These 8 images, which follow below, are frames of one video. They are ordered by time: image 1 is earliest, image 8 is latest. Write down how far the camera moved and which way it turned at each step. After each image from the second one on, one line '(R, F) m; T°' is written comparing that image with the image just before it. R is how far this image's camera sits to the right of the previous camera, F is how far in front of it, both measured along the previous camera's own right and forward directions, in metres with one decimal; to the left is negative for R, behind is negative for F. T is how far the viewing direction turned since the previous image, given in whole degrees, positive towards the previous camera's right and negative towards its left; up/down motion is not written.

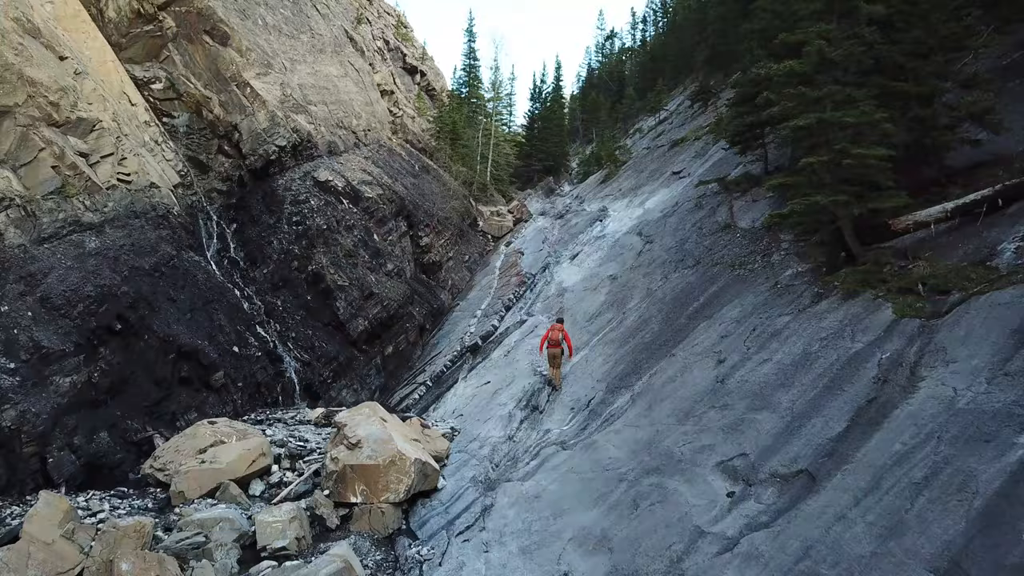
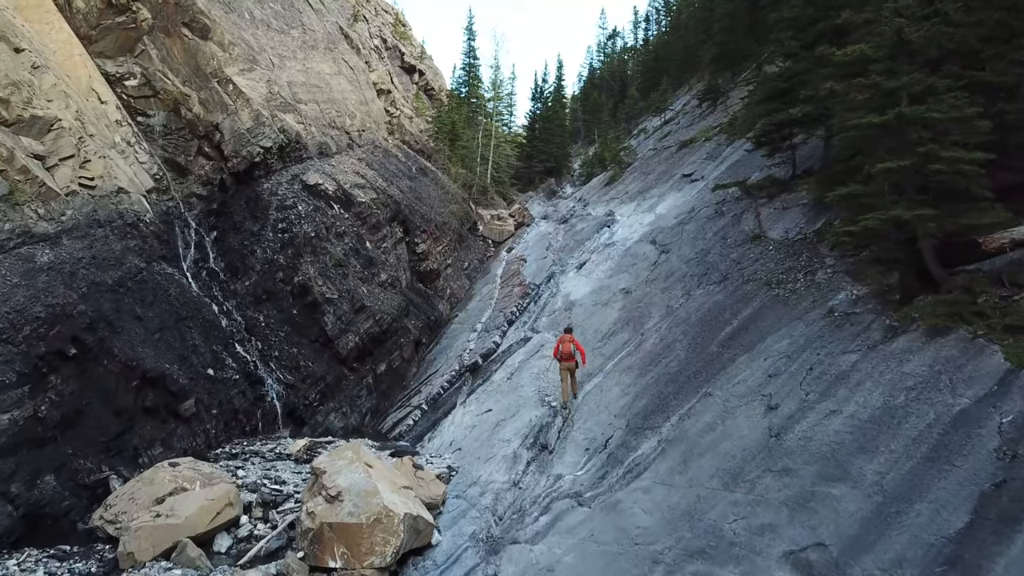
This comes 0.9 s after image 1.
(-0.1, +1.3) m; 0°
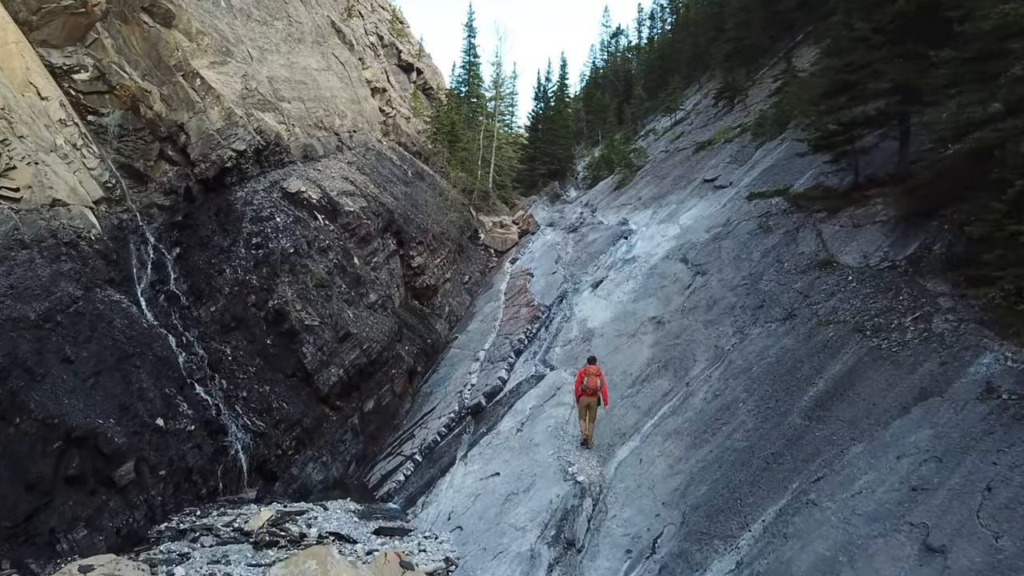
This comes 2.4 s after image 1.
(-0.2, +2.1) m; 0°
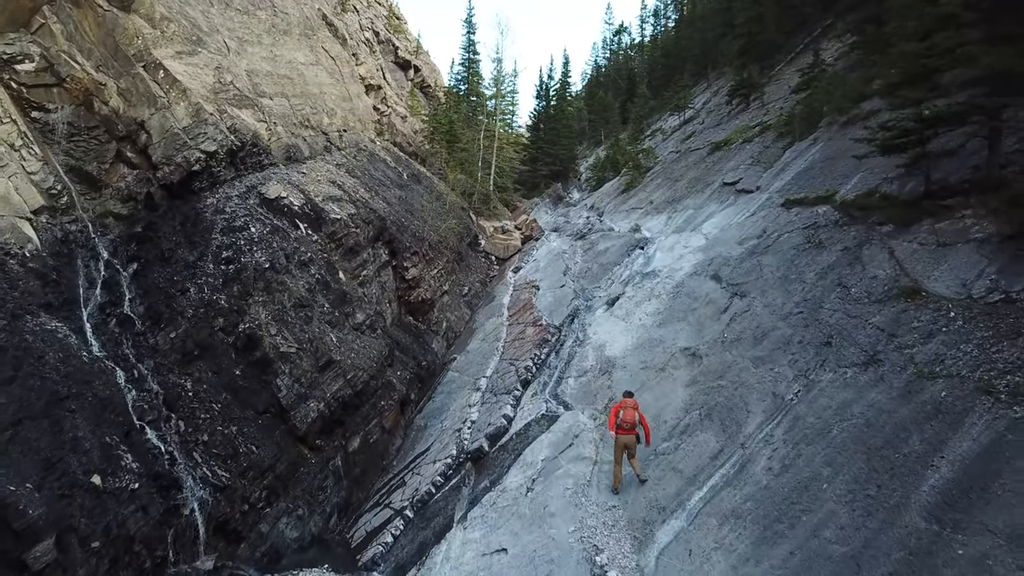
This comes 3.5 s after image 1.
(-0.1, +1.7) m; 0°
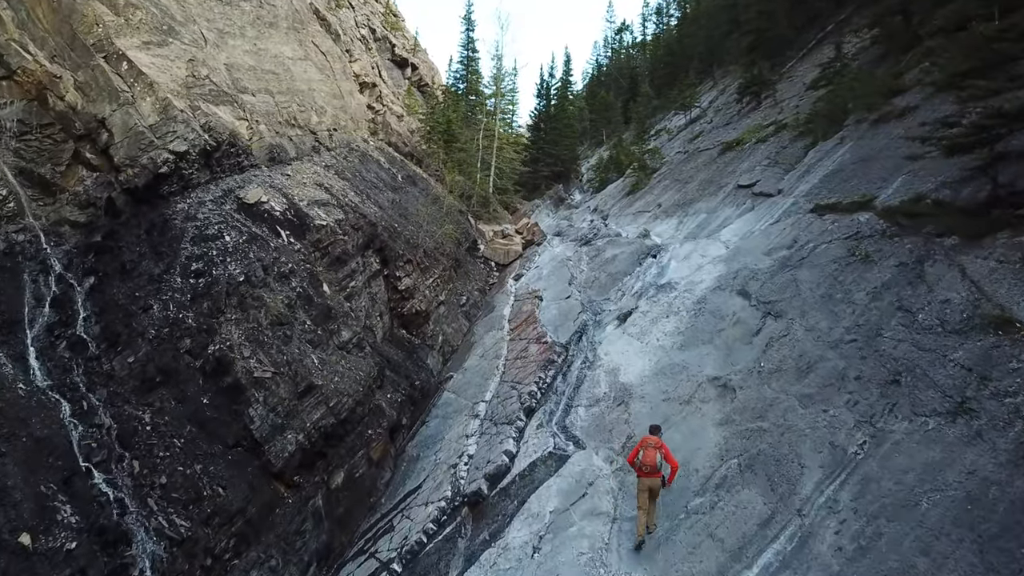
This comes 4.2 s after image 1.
(0.0, +1.3) m; 0°
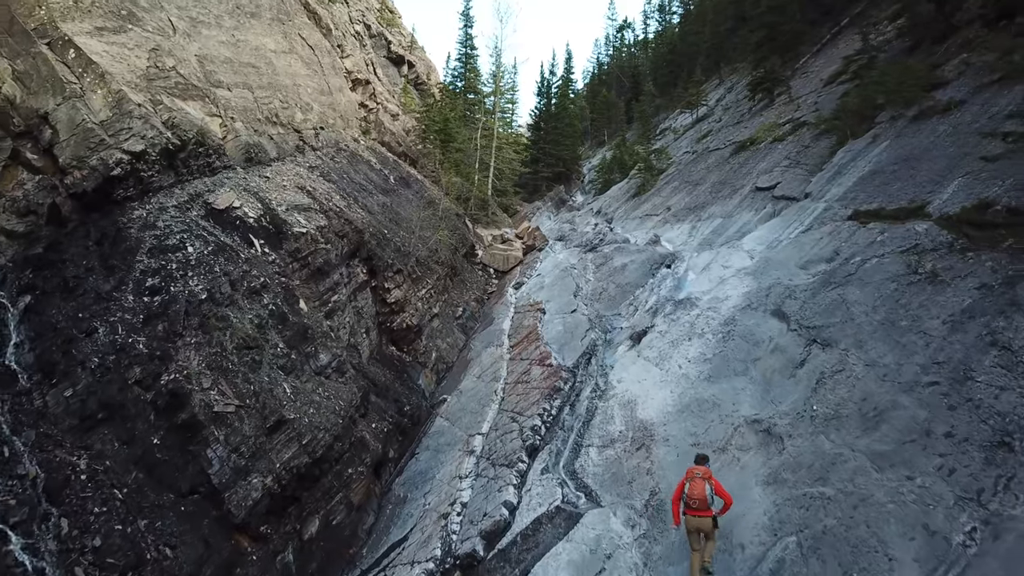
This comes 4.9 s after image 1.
(0.0, +1.4) m; 0°
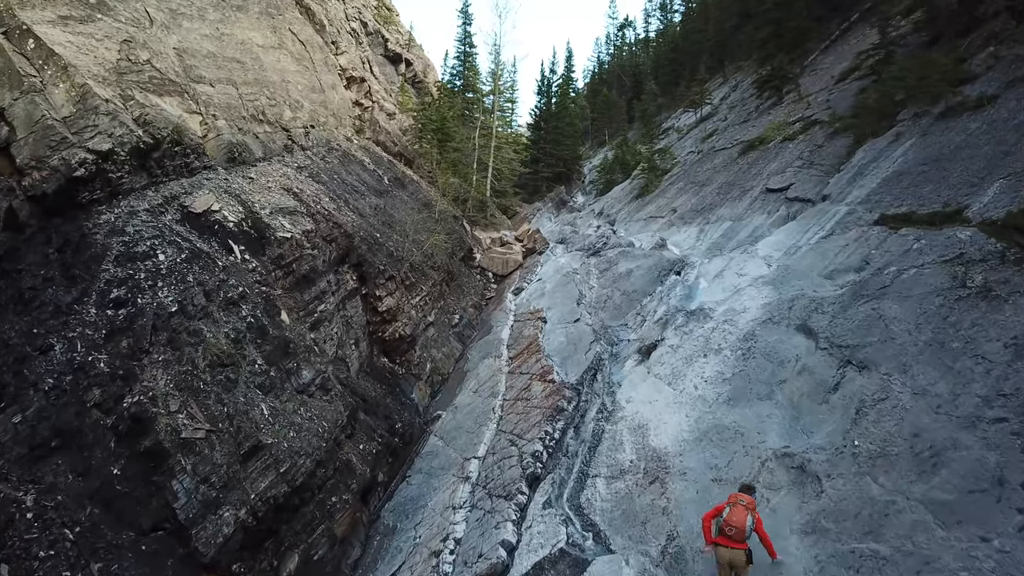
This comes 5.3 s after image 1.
(0.0, +0.9) m; 0°
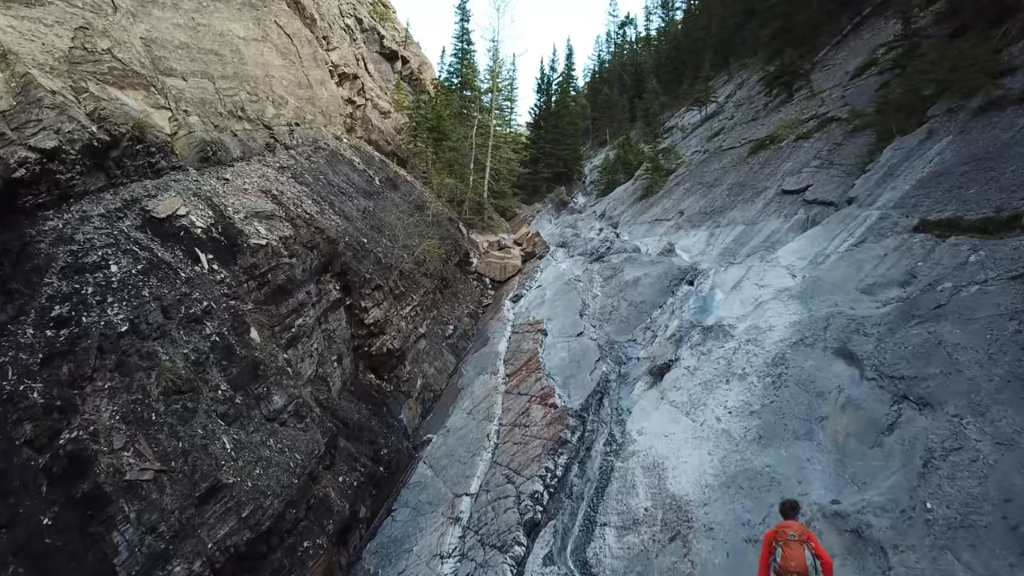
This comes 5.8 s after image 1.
(0.0, +1.1) m; 0°
